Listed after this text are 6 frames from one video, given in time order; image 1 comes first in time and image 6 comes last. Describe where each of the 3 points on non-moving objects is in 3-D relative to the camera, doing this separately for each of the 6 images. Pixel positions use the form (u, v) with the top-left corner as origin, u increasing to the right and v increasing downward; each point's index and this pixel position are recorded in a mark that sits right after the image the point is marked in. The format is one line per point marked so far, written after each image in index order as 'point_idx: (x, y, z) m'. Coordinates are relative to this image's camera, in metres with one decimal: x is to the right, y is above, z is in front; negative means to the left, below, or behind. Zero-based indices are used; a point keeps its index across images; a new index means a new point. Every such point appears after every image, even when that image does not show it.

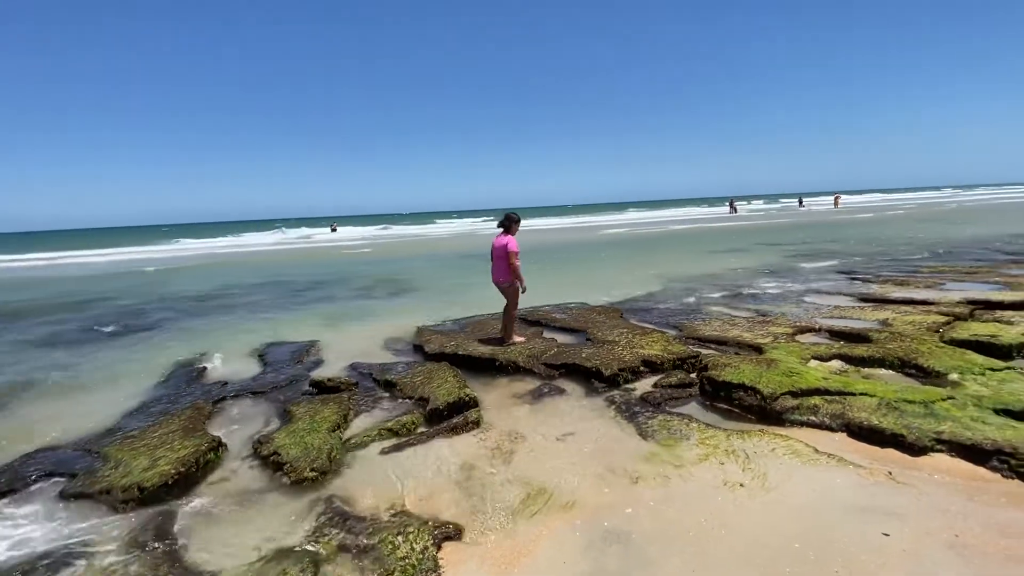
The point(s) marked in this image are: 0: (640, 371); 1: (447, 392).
0: (+2.2, -1.4, +8.2) m
1: (-1.0, -1.6, +7.4) m
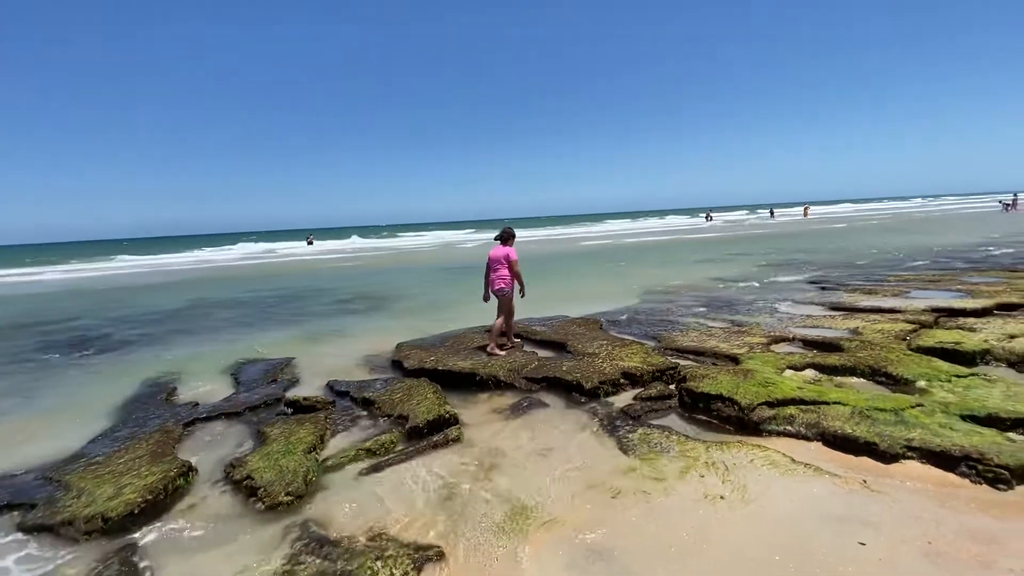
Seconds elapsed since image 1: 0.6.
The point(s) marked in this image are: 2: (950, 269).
0: (+1.8, -1.6, +8.3) m
1: (-1.3, -1.8, +7.3) m
2: (+17.0, +0.7, +19.0) m
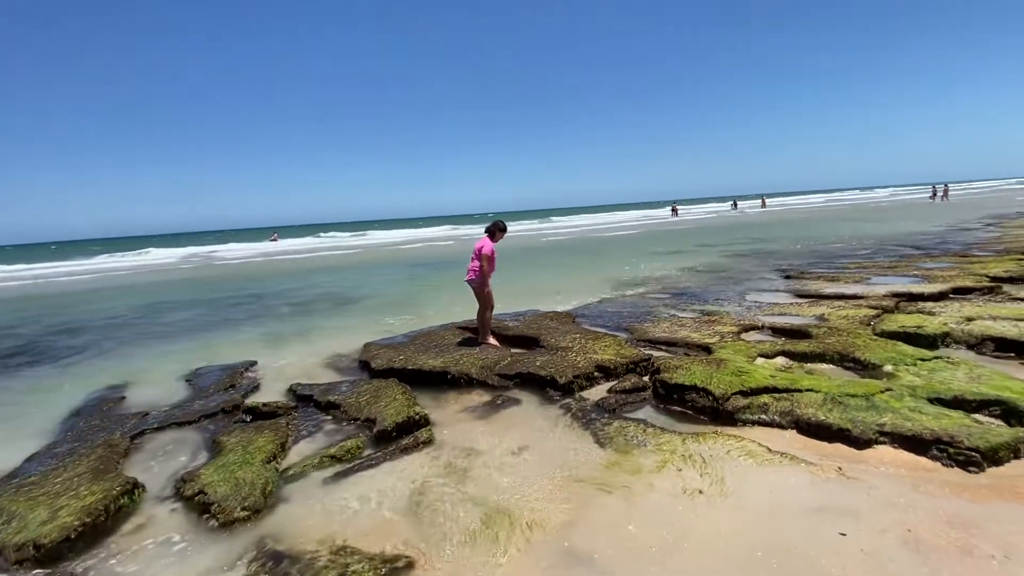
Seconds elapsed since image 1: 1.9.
0: (+1.4, -1.5, +8.1) m
1: (-1.7, -1.8, +7.0) m
2: (+15.8, +1.3, +19.7) m
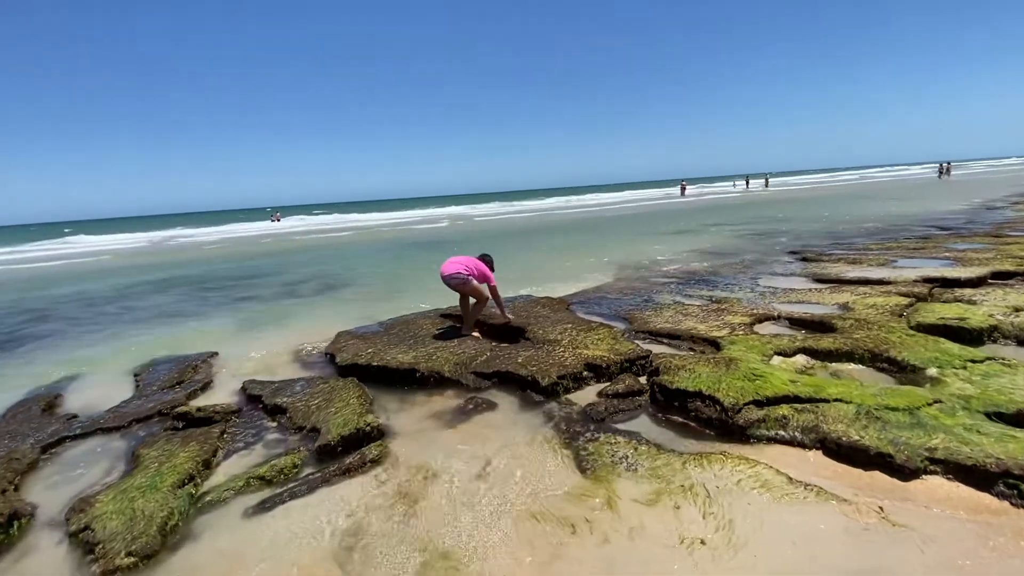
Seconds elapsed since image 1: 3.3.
0: (+1.0, -1.3, +7.0) m
1: (-2.0, -1.6, +6.0) m
2: (+15.6, +1.9, +18.2) m
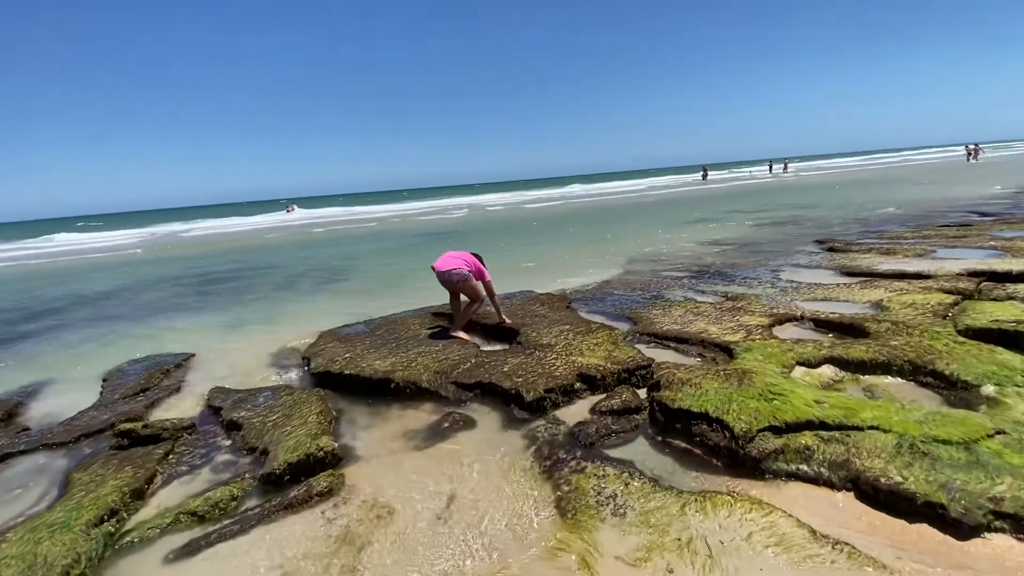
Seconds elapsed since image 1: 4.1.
0: (+0.8, -1.3, +6.2) m
1: (-2.3, -1.7, +5.3) m
2: (+15.8, +2.2, +16.8) m
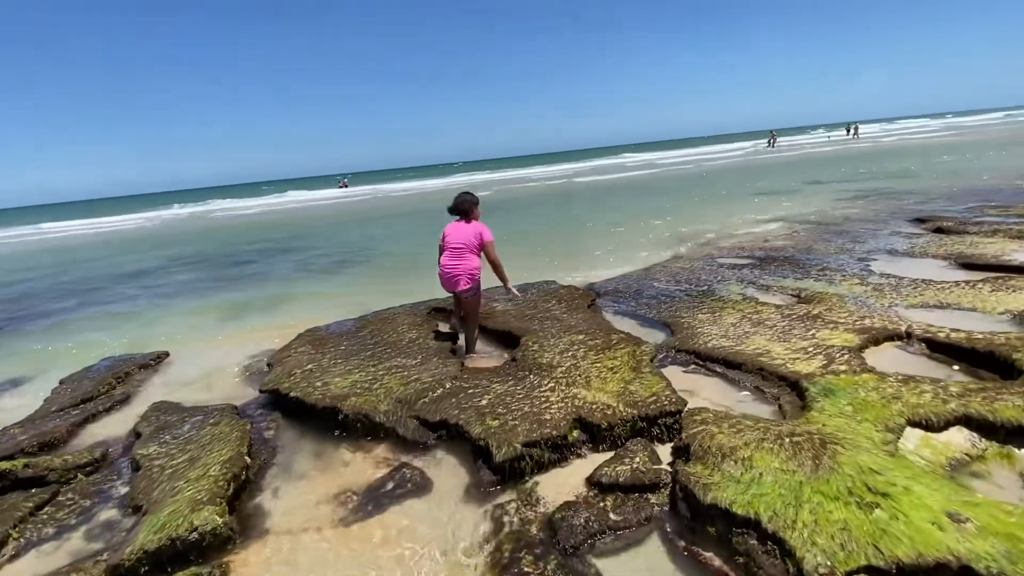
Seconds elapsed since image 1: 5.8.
0: (+0.5, -1.4, +4.5) m
1: (-2.7, -1.8, +3.9) m
2: (+16.7, +2.5, +13.0) m
